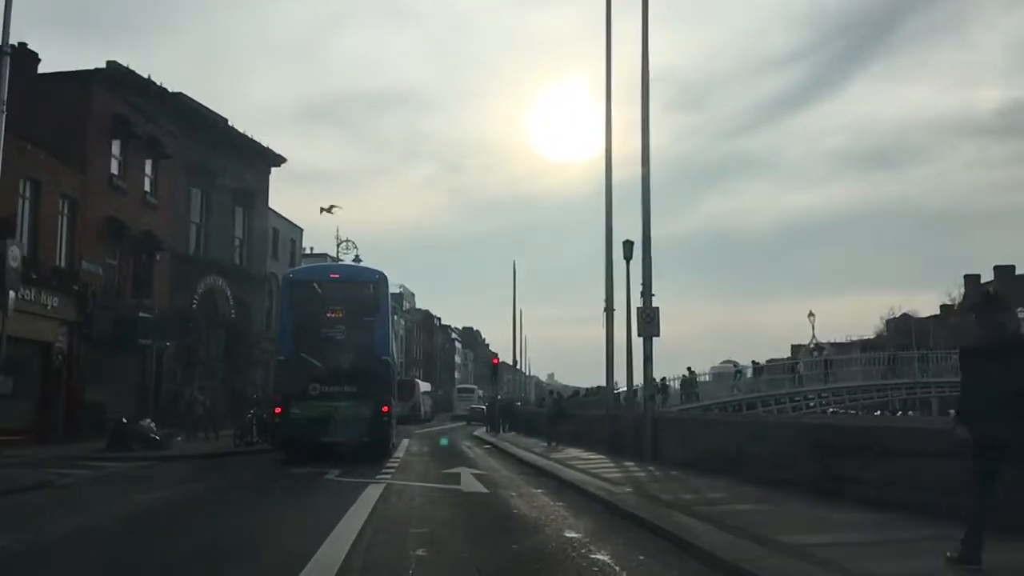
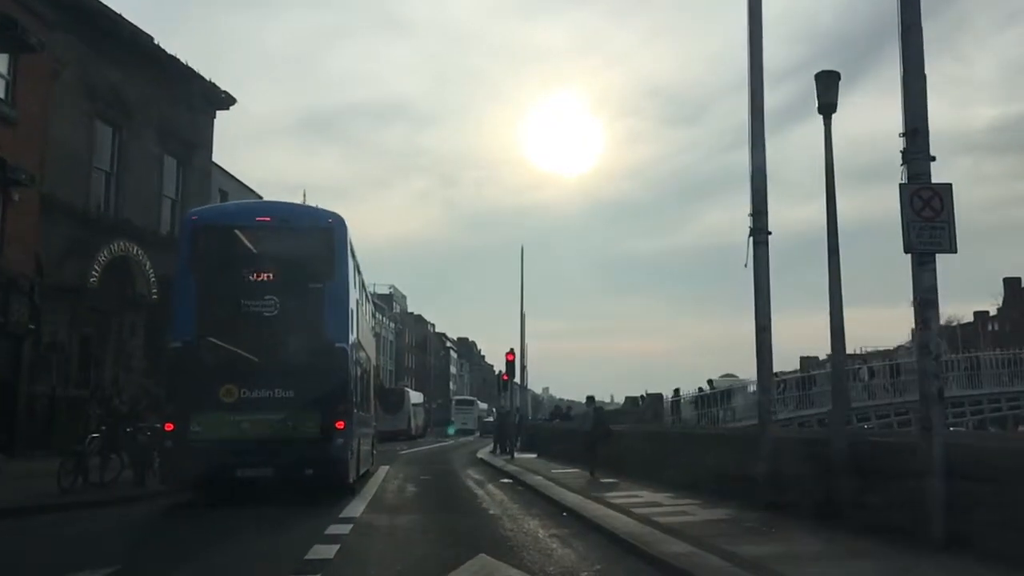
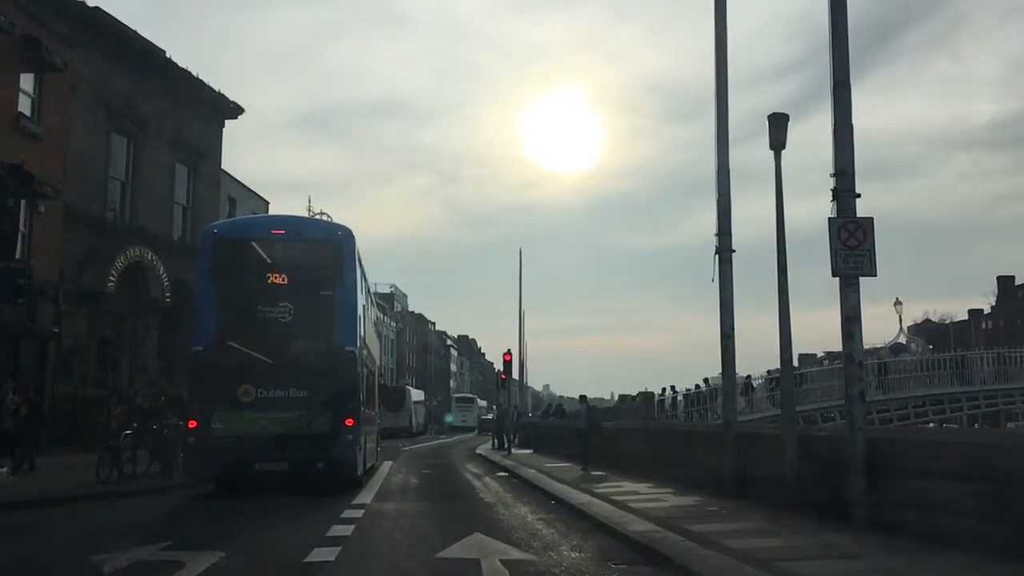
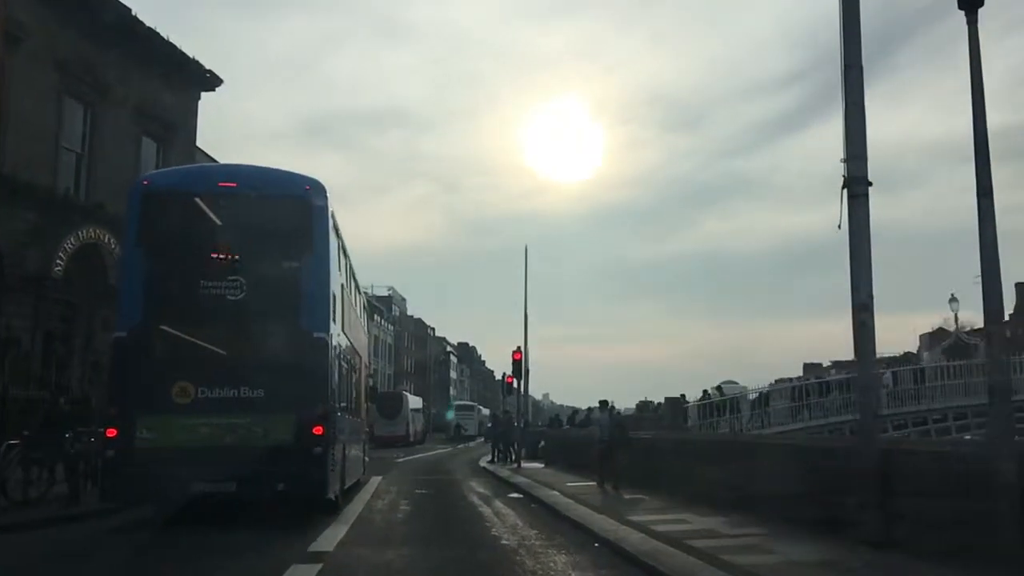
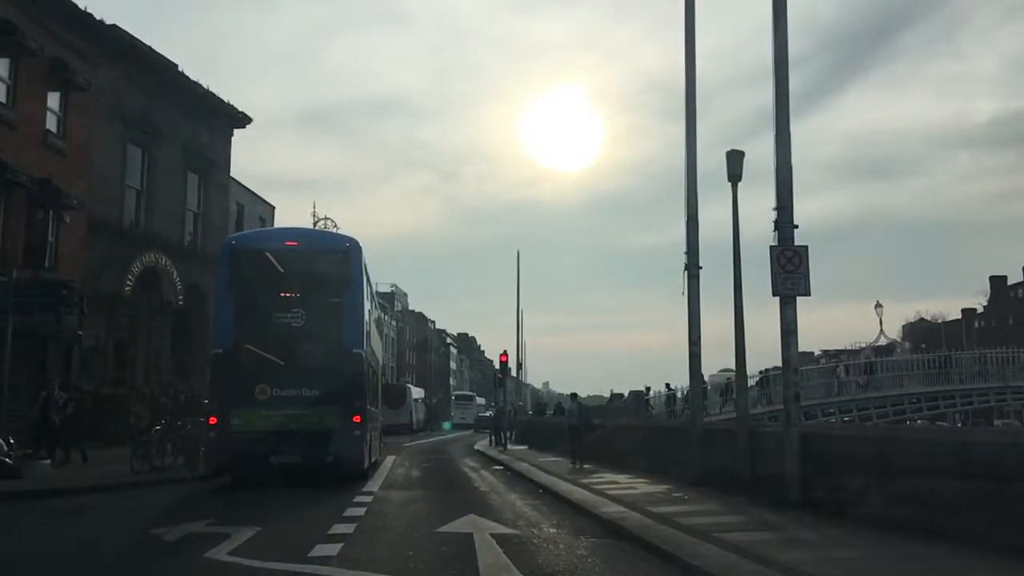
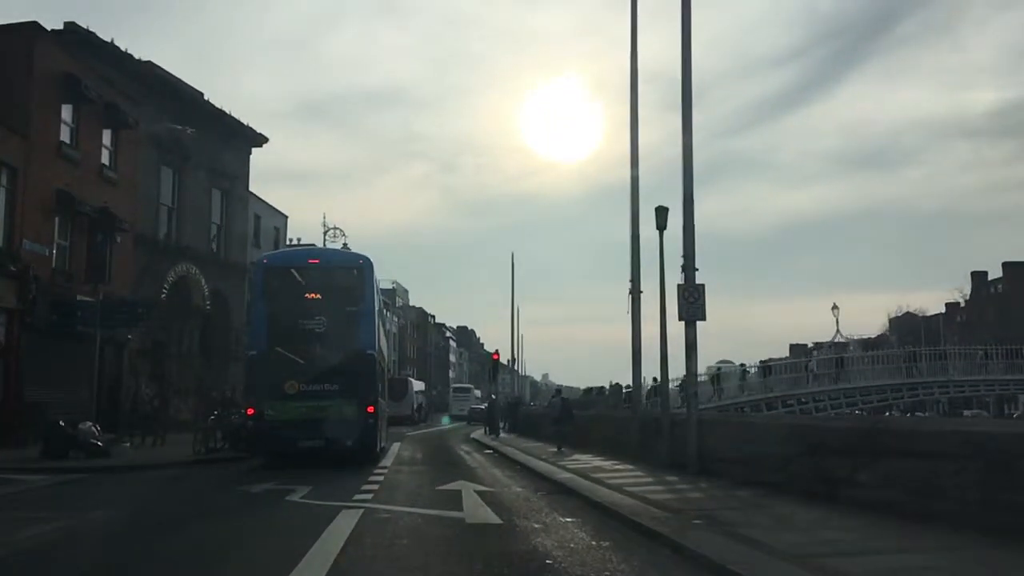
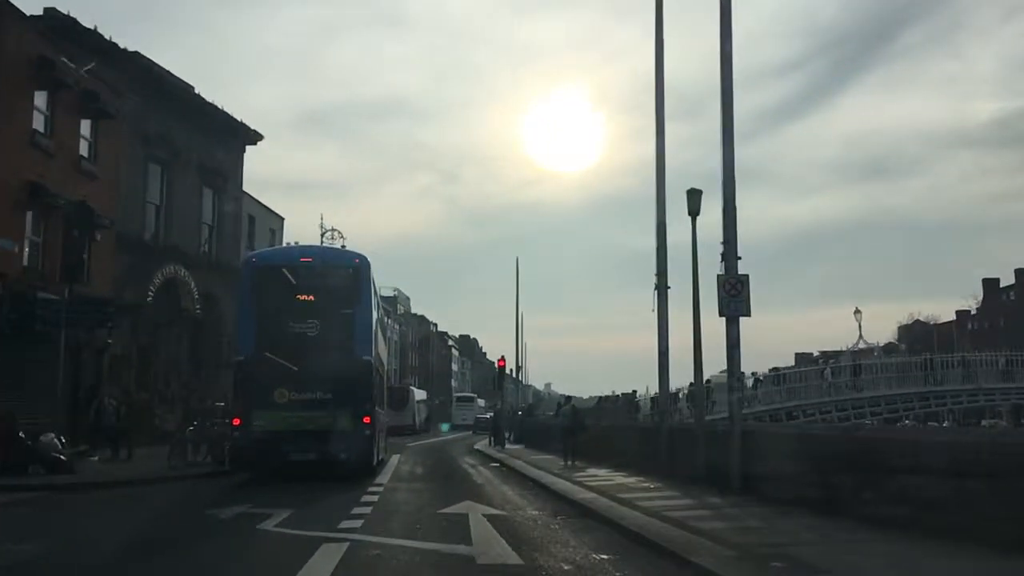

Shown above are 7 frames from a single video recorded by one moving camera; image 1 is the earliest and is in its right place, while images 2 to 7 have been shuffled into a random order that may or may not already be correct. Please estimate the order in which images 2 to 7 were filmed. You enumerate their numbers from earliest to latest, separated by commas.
6, 7, 5, 3, 2, 4
